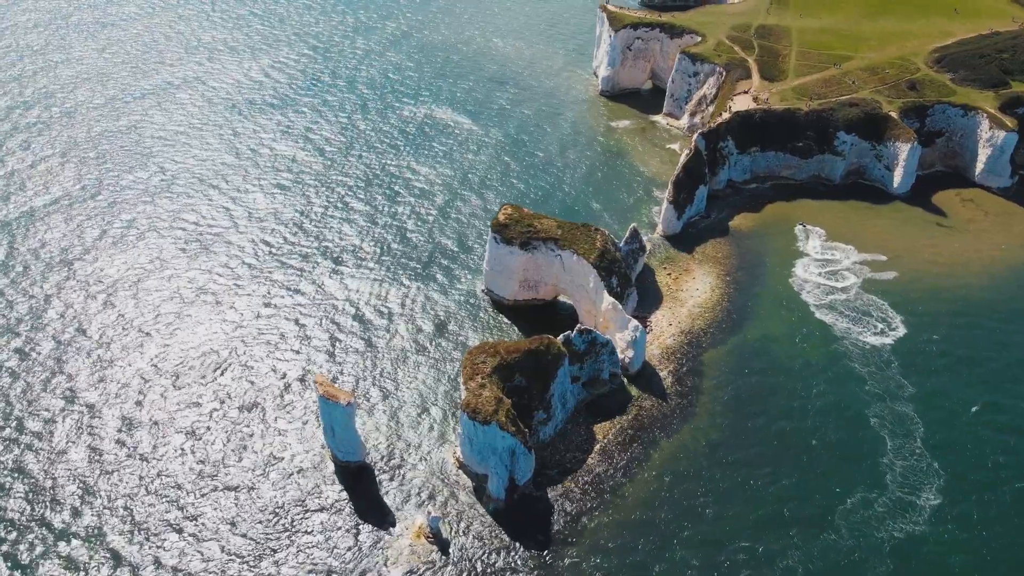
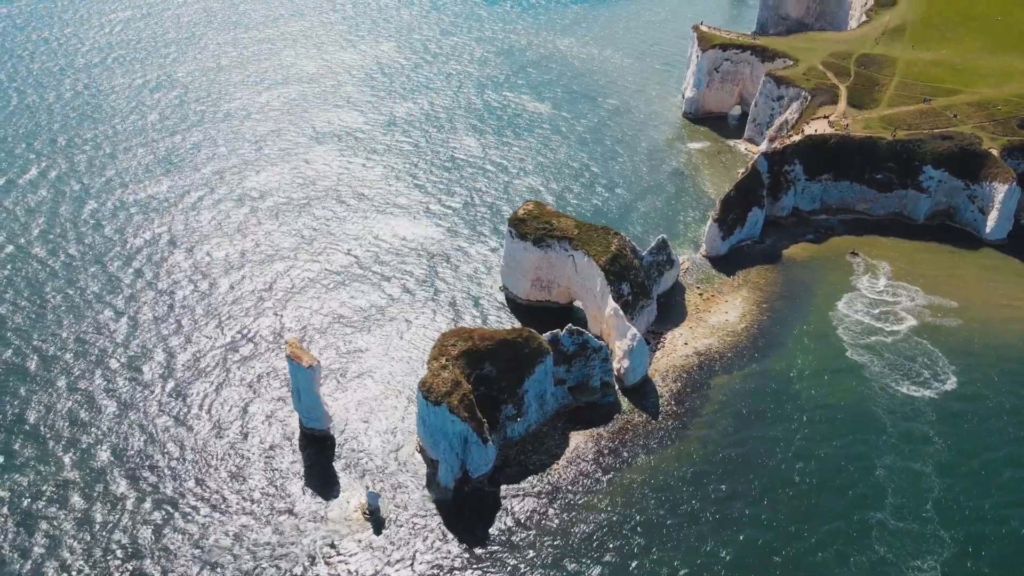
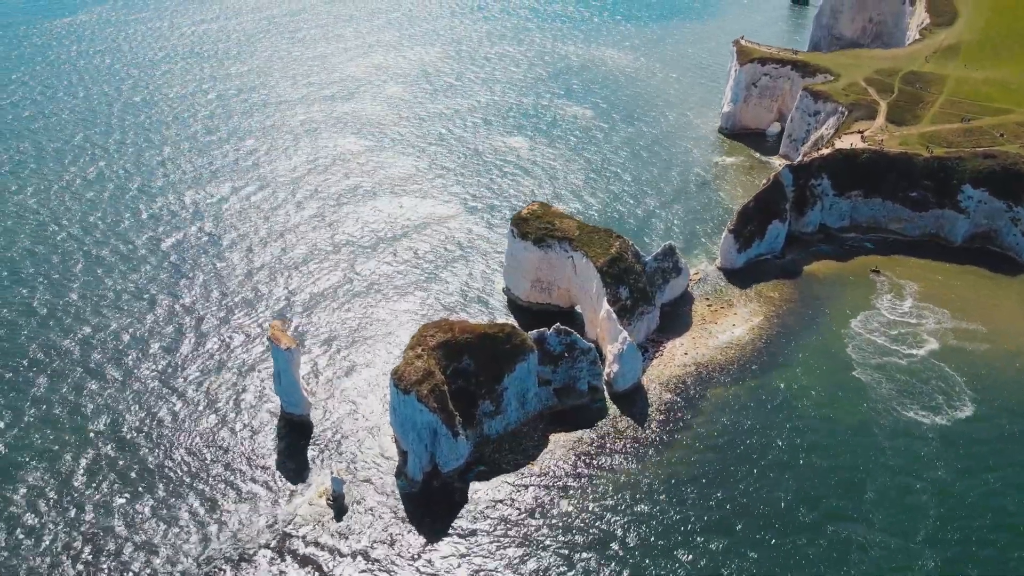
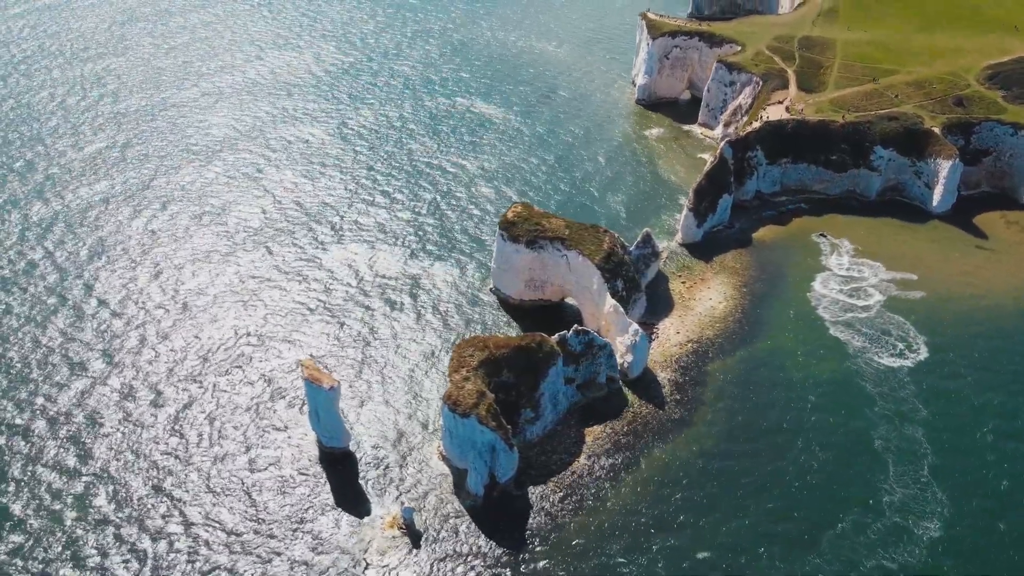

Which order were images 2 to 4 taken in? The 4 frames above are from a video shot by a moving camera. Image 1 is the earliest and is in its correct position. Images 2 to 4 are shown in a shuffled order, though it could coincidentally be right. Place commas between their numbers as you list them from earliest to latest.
4, 2, 3
